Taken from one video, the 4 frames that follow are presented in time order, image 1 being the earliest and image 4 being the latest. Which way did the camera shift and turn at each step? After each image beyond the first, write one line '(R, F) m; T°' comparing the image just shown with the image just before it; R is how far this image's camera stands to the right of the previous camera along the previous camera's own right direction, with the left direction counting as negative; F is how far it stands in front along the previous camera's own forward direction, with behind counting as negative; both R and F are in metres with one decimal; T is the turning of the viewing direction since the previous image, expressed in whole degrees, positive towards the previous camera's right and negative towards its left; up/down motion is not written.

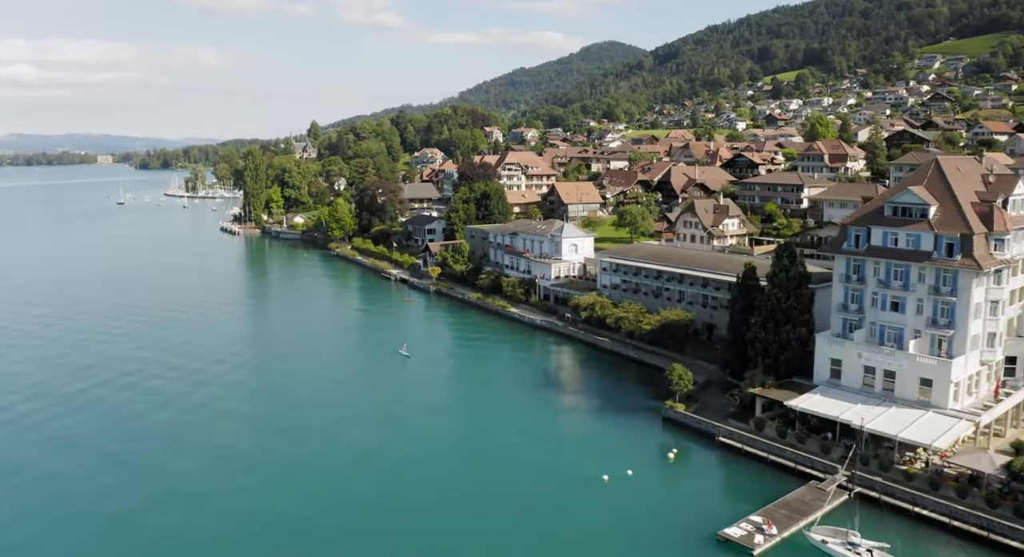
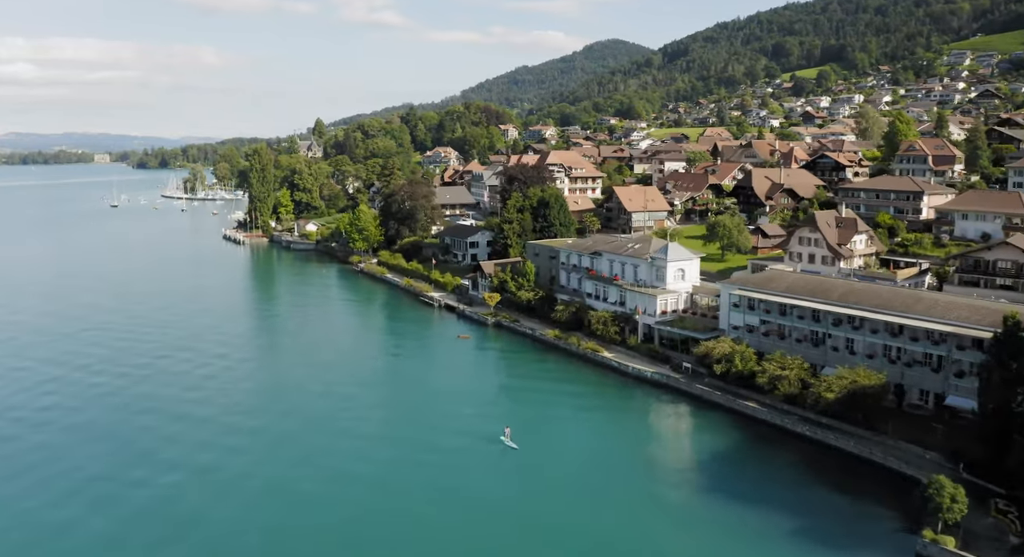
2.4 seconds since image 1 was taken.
(-2.7, +6.7) m; 0°
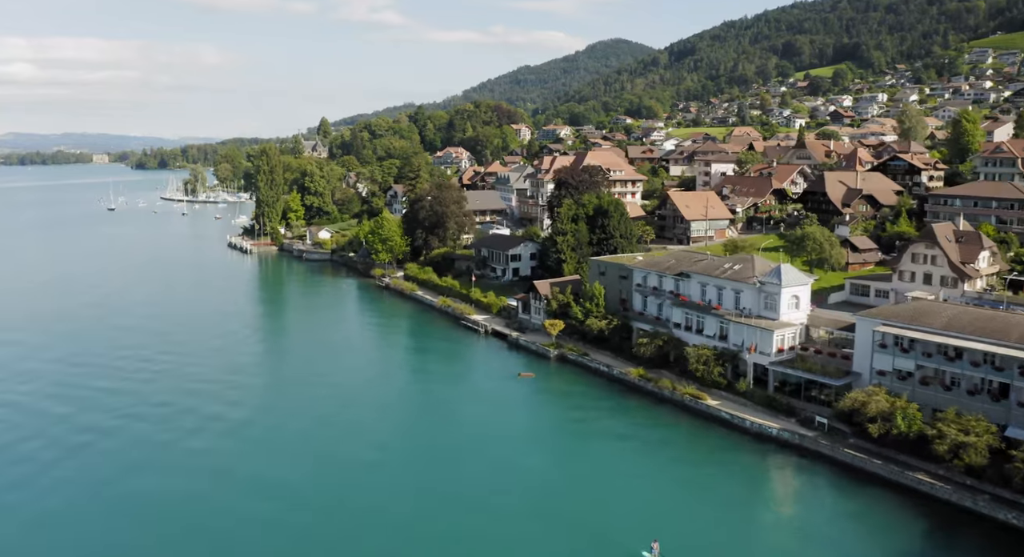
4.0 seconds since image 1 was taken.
(-1.9, +4.3) m; 0°
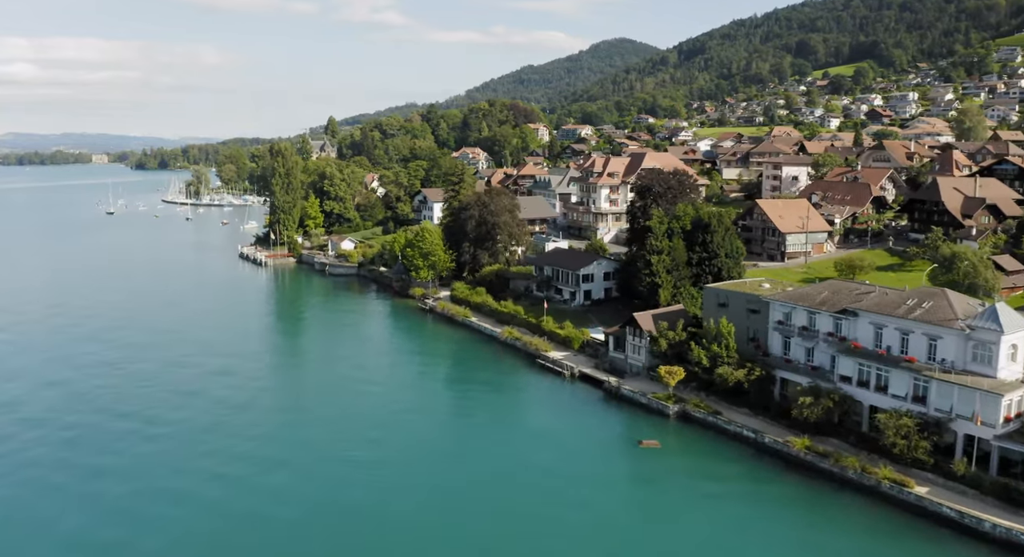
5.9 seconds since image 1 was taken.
(-2.4, +4.8) m; 0°
